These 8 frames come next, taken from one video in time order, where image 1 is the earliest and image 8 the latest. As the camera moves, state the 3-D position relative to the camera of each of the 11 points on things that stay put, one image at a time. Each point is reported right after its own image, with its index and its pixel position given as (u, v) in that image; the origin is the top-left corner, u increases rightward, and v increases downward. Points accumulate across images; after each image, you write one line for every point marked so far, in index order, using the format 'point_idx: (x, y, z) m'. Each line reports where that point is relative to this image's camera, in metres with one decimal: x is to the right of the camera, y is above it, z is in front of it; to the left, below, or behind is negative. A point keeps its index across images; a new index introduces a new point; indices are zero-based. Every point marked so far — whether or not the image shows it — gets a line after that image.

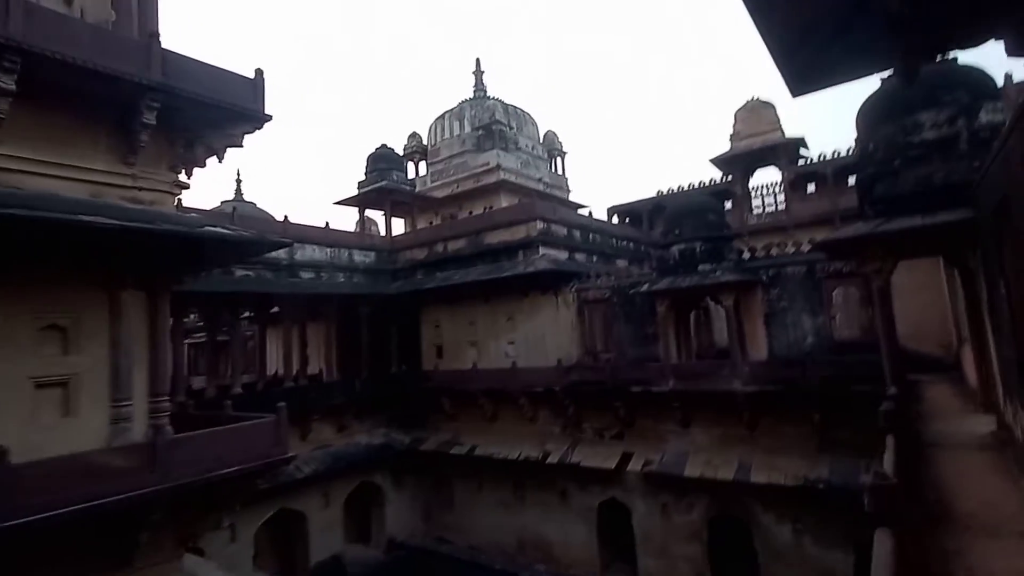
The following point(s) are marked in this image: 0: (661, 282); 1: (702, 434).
0: (+3.6, +0.1, +12.0) m
1: (+4.7, -3.6, +12.0) m
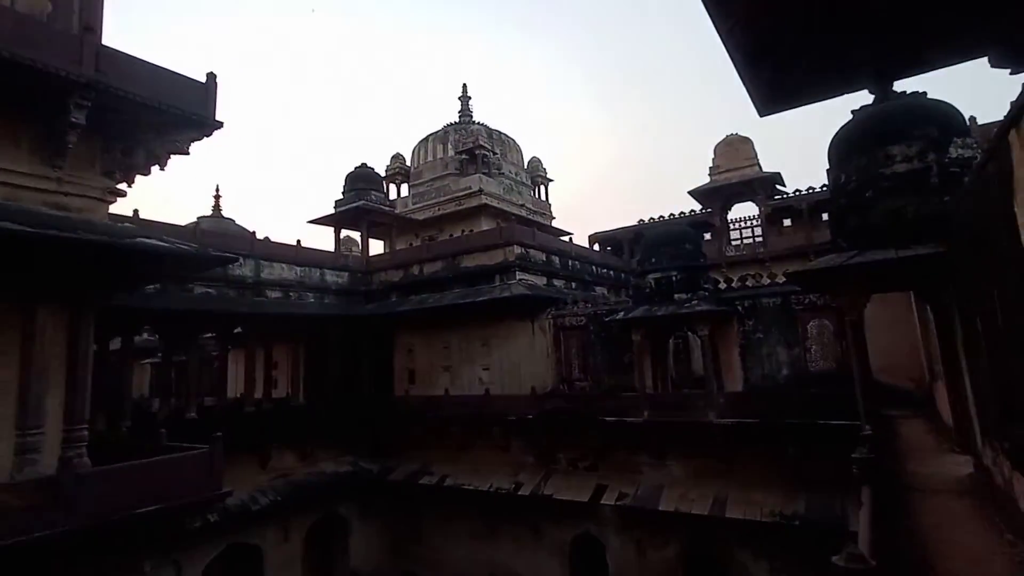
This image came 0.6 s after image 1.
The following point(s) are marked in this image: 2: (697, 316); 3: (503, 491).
0: (+3.0, -0.6, +11.8) m
1: (+4.0, -4.3, +11.7) m
2: (+4.2, -0.6, +11.0) m
3: (-0.3, -5.7, +13.4) m
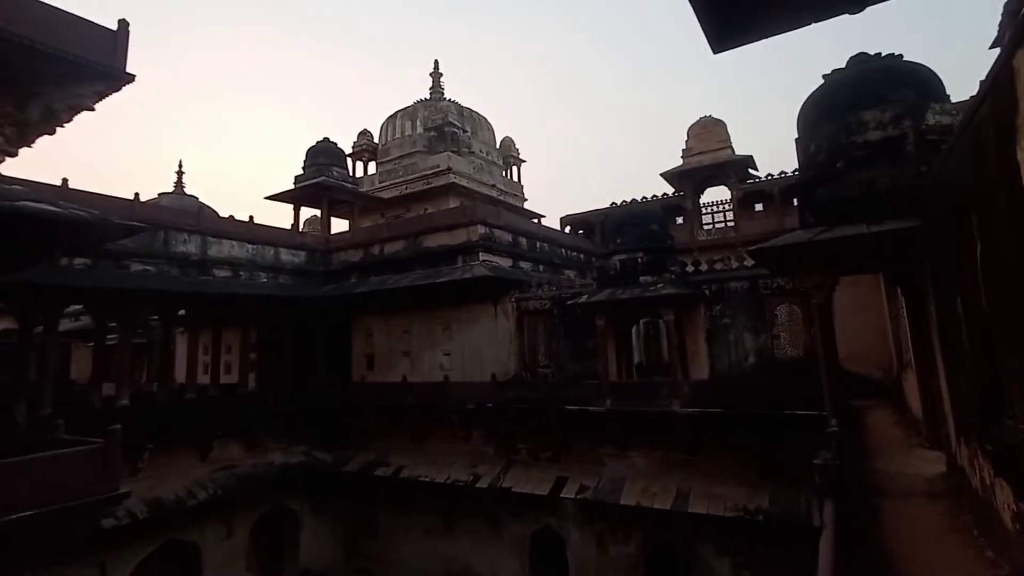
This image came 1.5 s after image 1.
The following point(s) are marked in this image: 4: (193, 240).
0: (+2.0, -0.1, +11.2) m
1: (+3.0, -3.9, +11.3) m
2: (+3.3, -0.3, +10.4) m
3: (-1.4, -5.2, +12.9) m
4: (-9.5, +1.4, +14.1) m
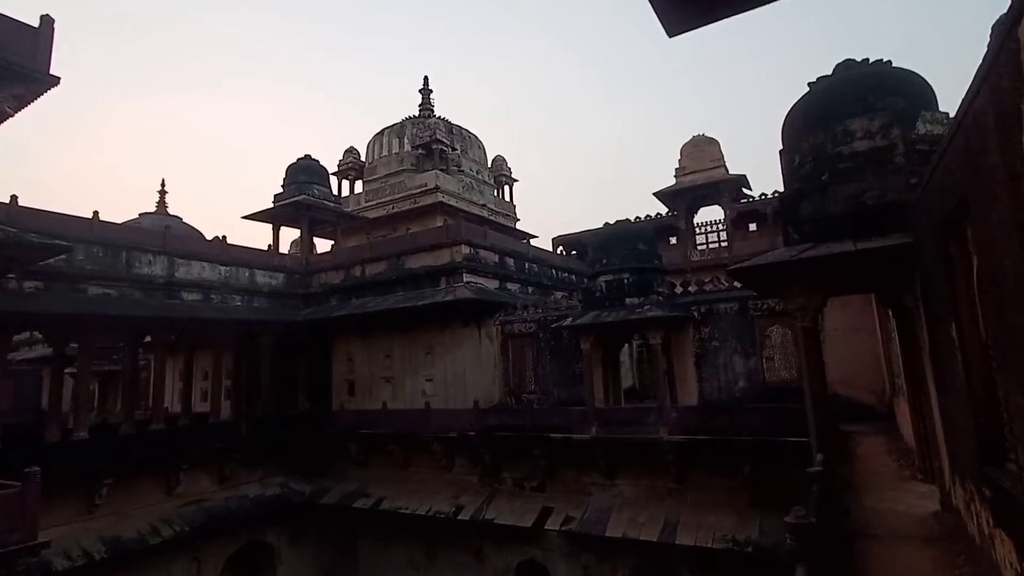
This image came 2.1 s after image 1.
0: (+1.6, -0.6, +10.8) m
1: (+2.6, -4.4, +10.7) m
2: (+2.9, -0.7, +10.0) m
3: (-1.8, -5.8, +12.2) m
4: (-10.0, +0.7, +13.7) m
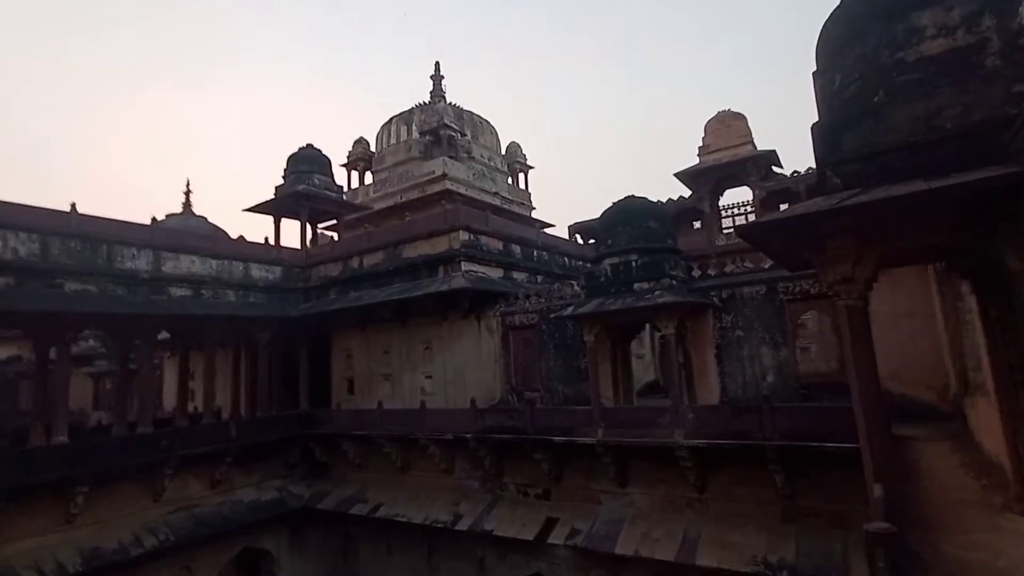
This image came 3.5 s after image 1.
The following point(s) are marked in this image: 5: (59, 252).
0: (+1.5, -0.3, +9.6) m
1: (+2.6, -4.1, +9.5) m
2: (+2.7, -0.4, +8.8) m
3: (-1.7, -5.5, +11.2) m
4: (-9.9, +0.8, +13.1) m
5: (-11.0, +0.8, +11.8) m
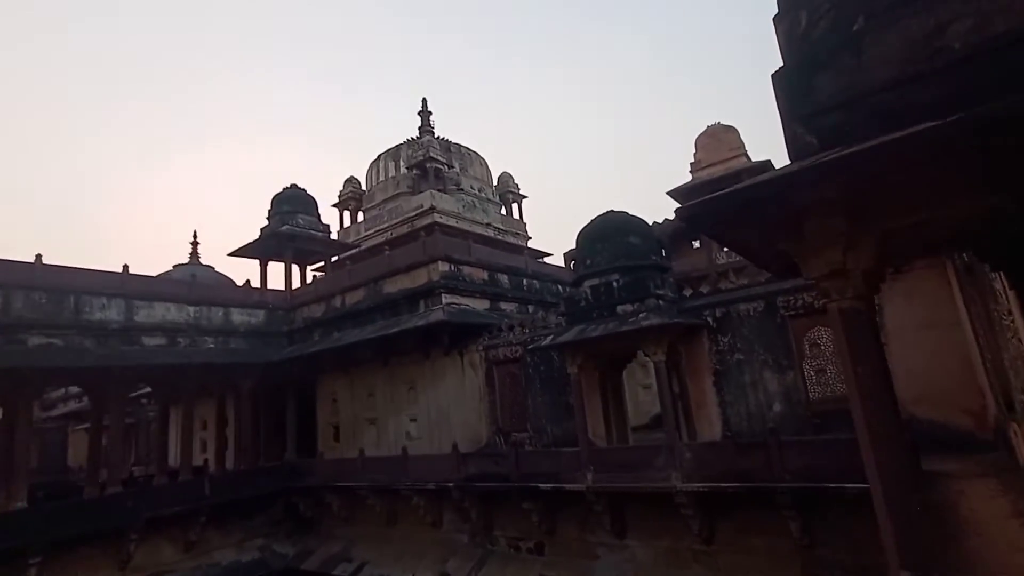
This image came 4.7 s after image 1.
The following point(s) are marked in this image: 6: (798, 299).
0: (+1.0, -0.8, +8.7) m
1: (+2.3, -4.5, +8.3) m
2: (+2.2, -0.8, +7.8) m
3: (-1.8, -6.3, +10.1) m
4: (-10.3, -0.5, +12.7) m
5: (-11.4, -0.5, +11.4) m
6: (+4.5, -0.2, +7.7) m
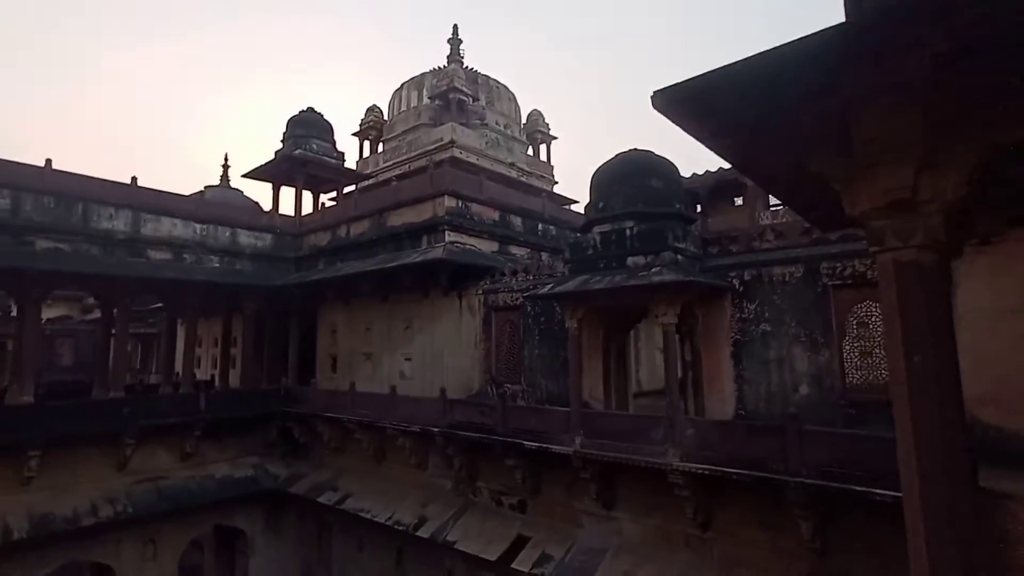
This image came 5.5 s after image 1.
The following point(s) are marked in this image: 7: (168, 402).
0: (+1.0, +0.1, +7.7) m
1: (+1.9, -3.7, +7.6) m
2: (+2.1, -0.1, +6.7) m
3: (-2.2, -4.9, +9.8) m
4: (-9.9, +1.9, +12.3) m
5: (-11.2, +1.8, +11.1) m
6: (+4.5, +0.3, +6.4) m
7: (-8.3, -2.8, +11.7) m
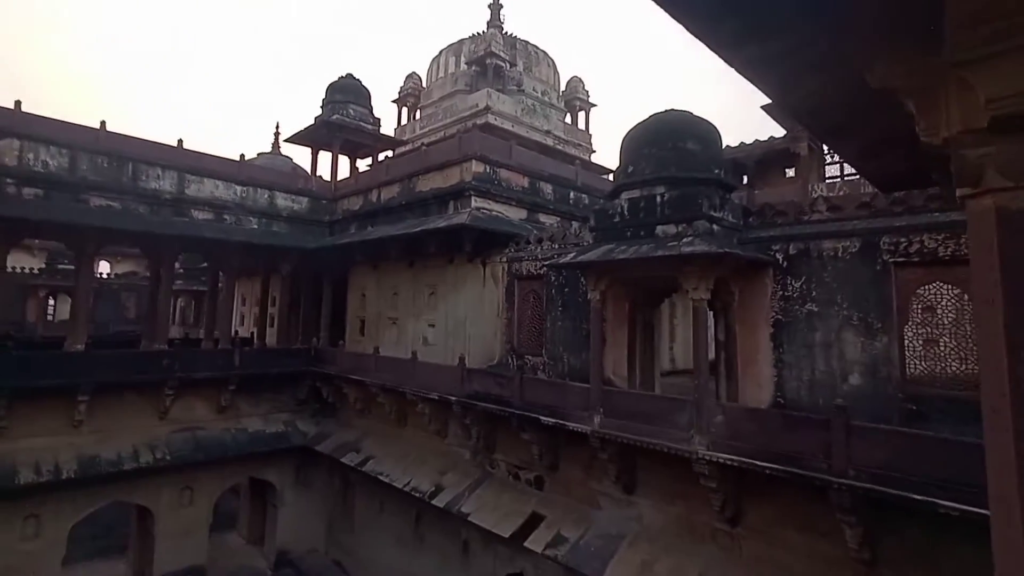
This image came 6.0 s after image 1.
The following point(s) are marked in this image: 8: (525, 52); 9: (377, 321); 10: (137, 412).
0: (+1.3, +0.6, +7.0) m
1: (+2.1, -3.3, +7.0) m
2: (+2.3, +0.3, +5.9) m
3: (-1.9, -4.1, +9.7) m
4: (-9.1, +3.0, +12.5) m
5: (-10.4, +3.0, +11.4) m
6: (+4.6, +0.6, +5.3) m
7: (-7.7, -1.7, +12.0) m
8: (+0.8, +9.9, +19.4) m
9: (-3.6, -0.9, +12.8) m
10: (-9.1, -3.0, +11.4) m
